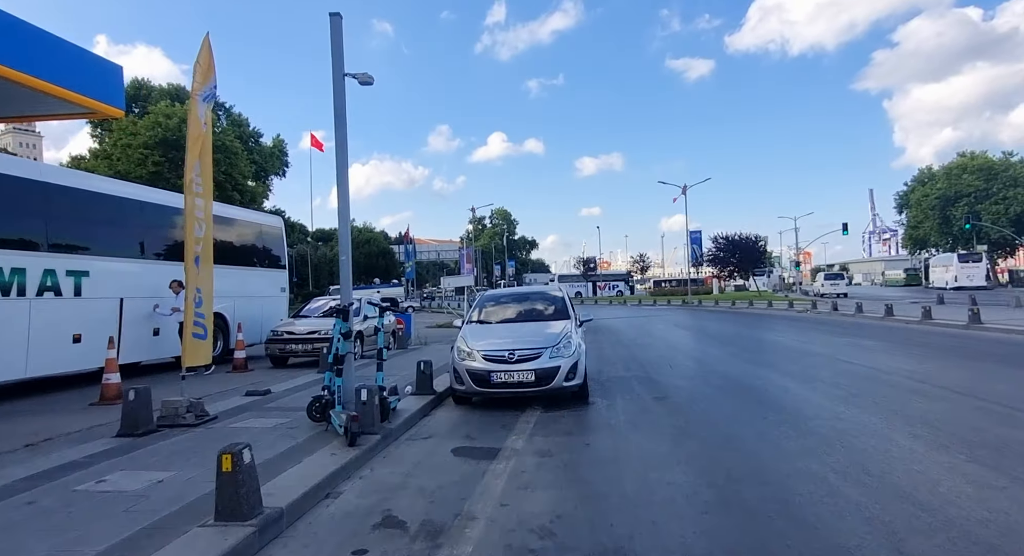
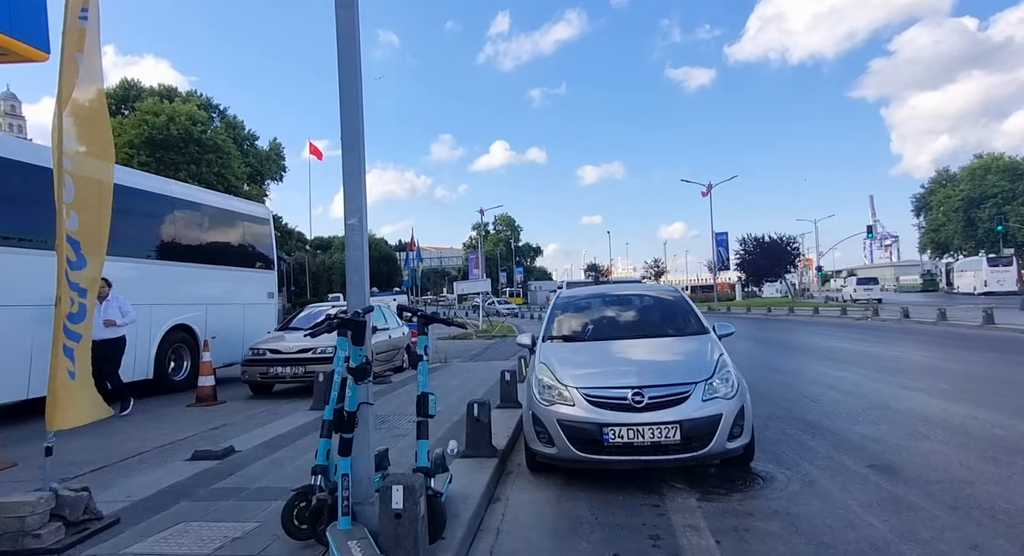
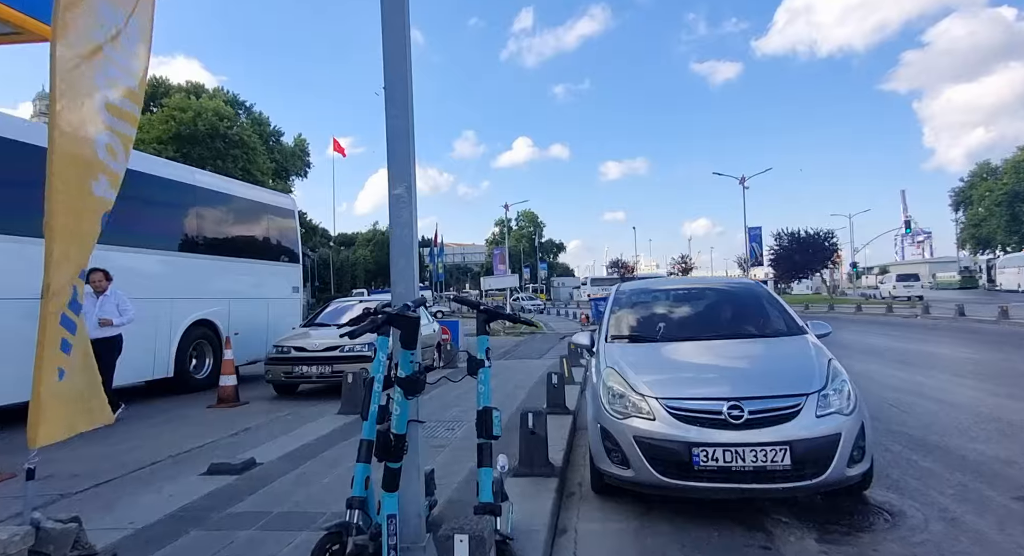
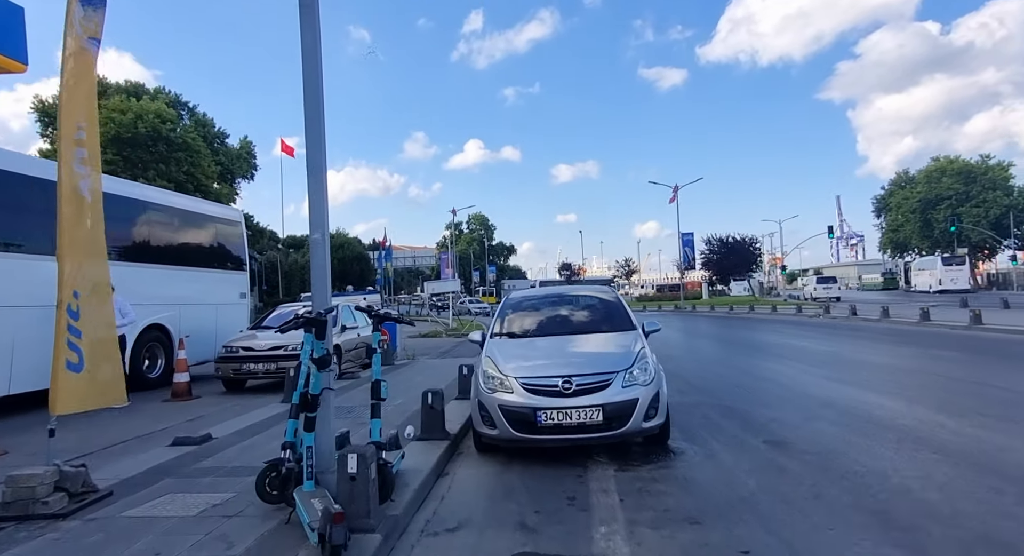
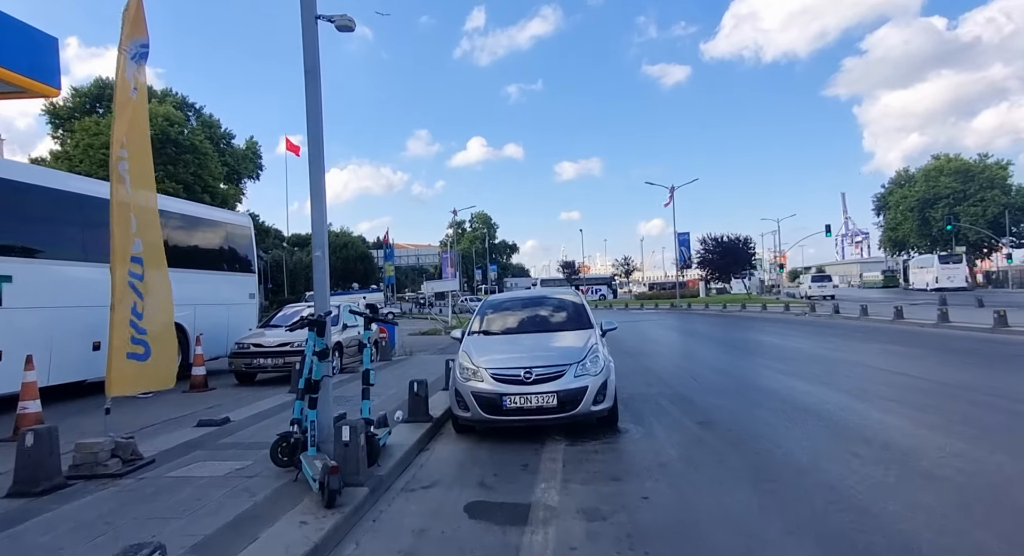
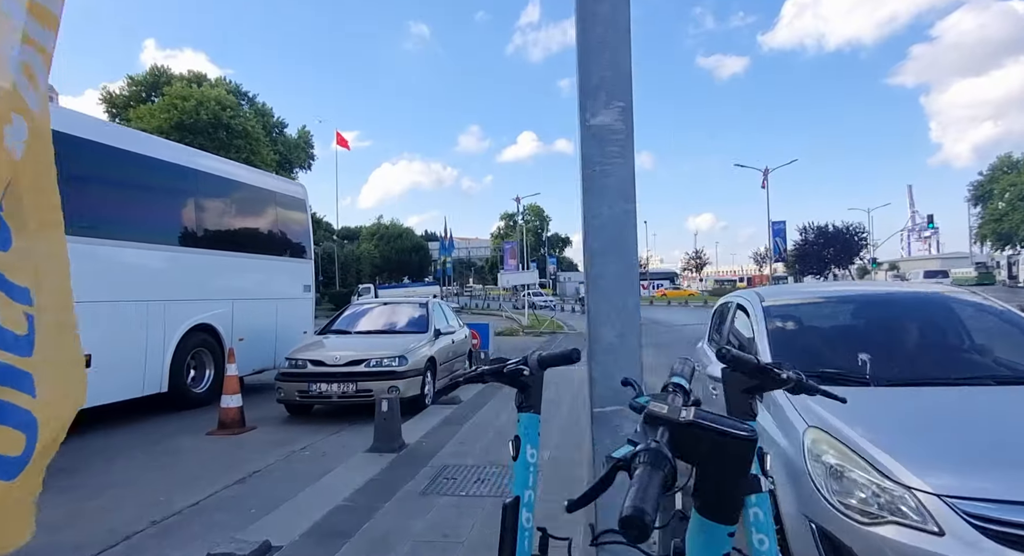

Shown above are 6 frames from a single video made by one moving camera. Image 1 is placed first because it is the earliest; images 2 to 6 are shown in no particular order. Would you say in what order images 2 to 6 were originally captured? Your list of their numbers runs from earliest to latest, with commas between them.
5, 4, 2, 3, 6
